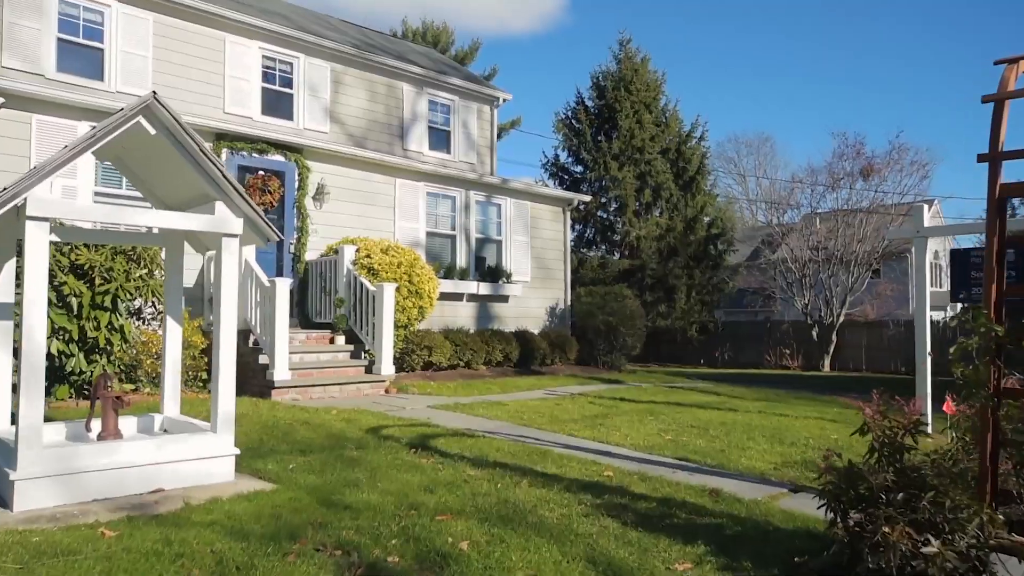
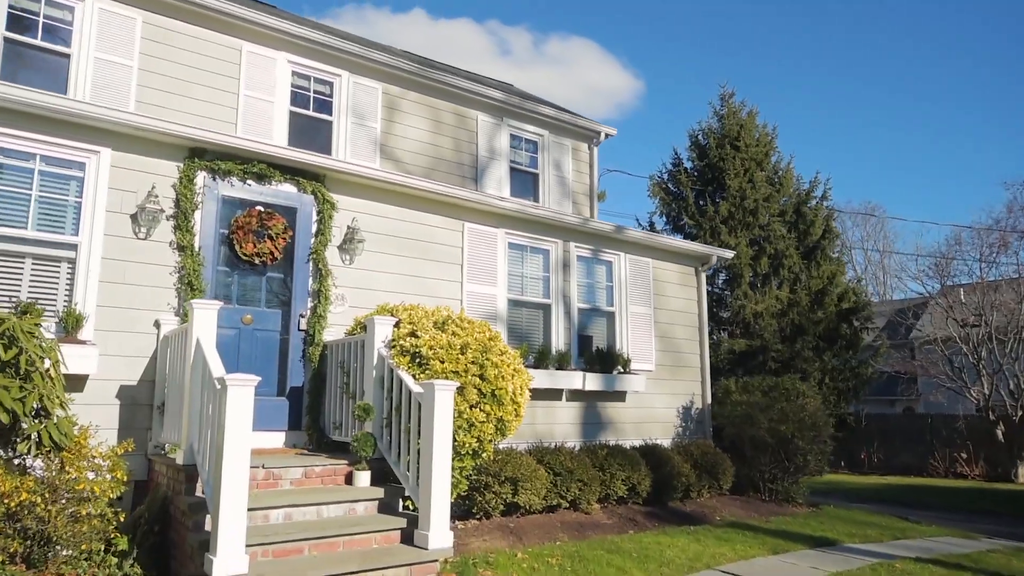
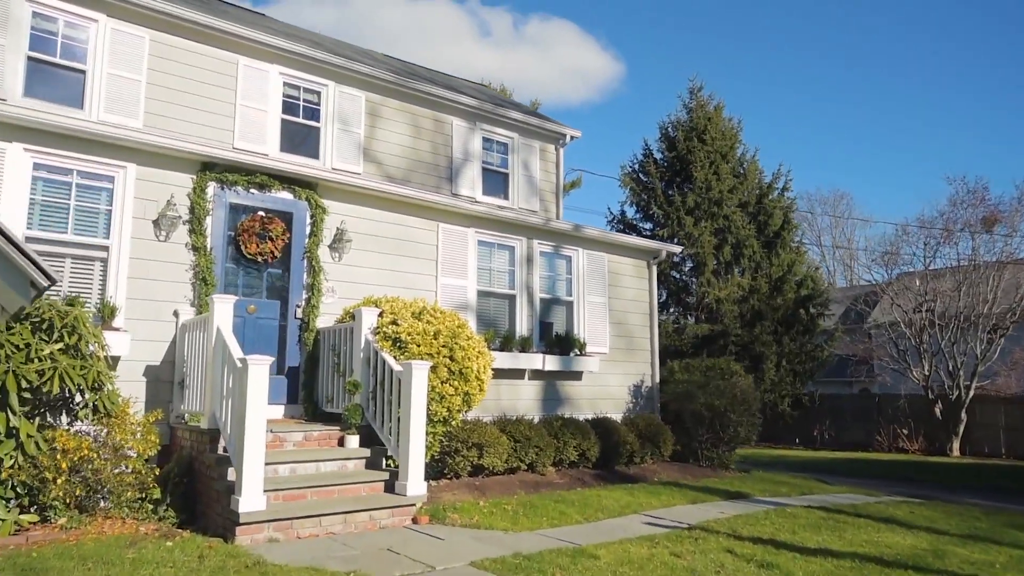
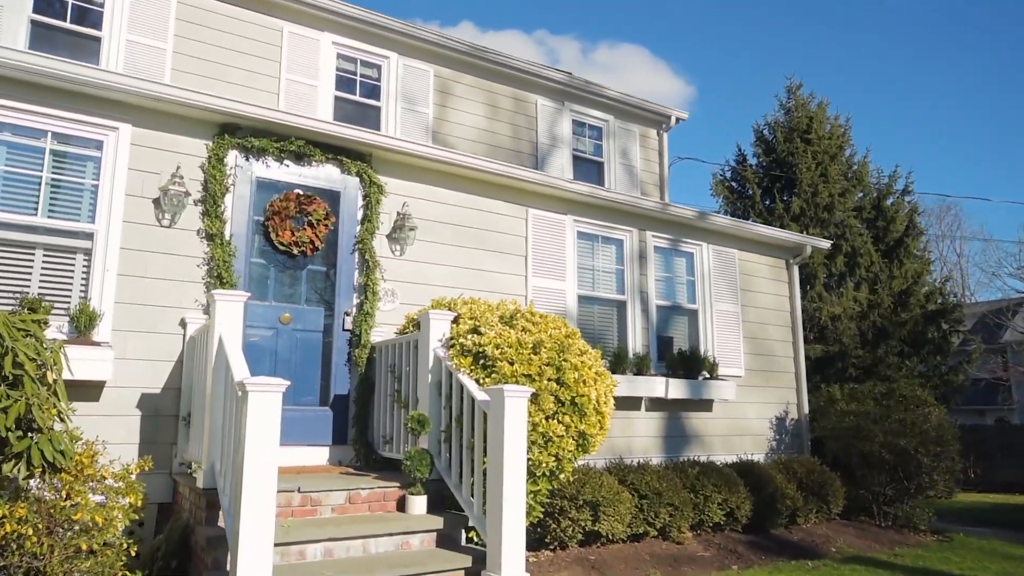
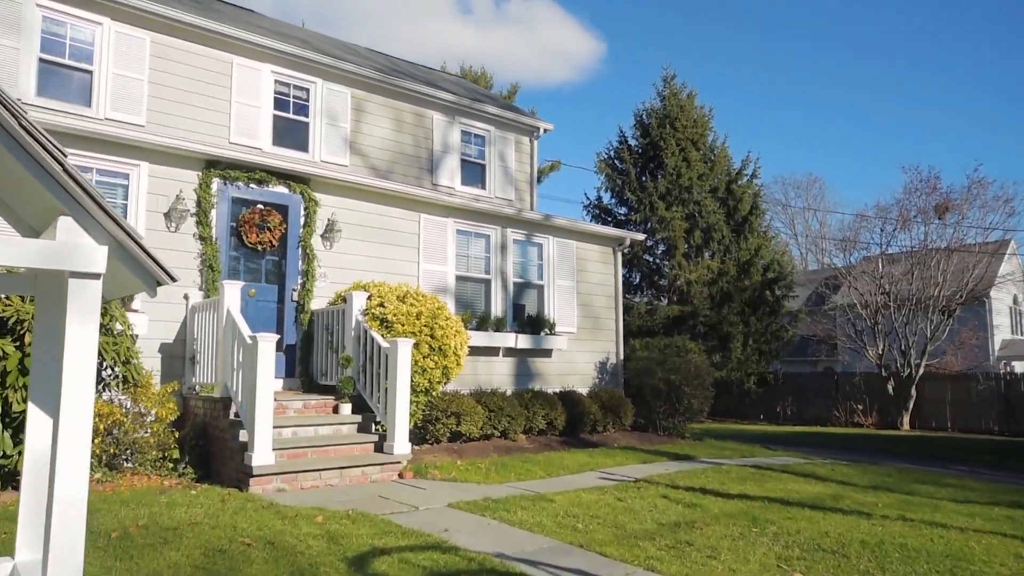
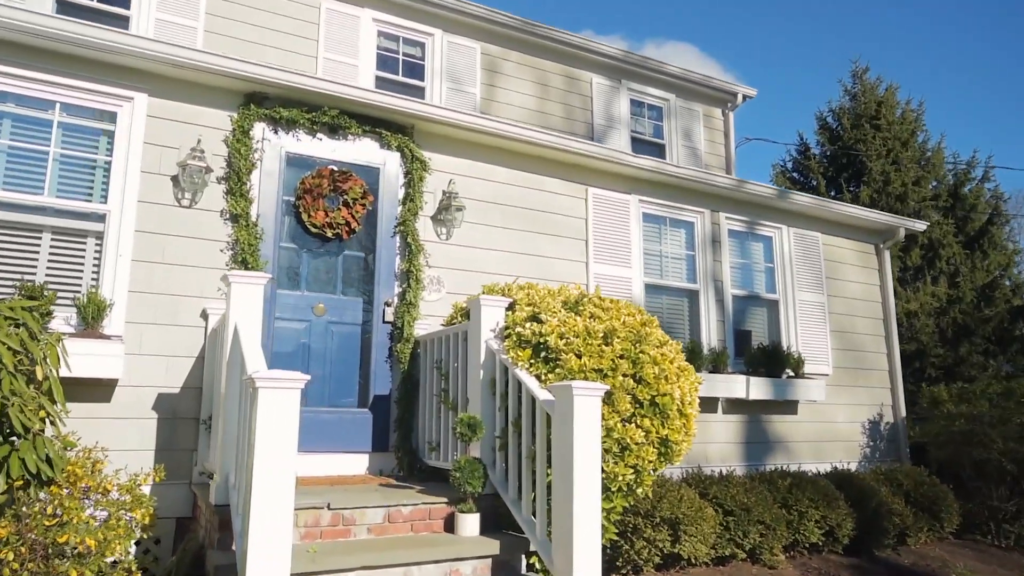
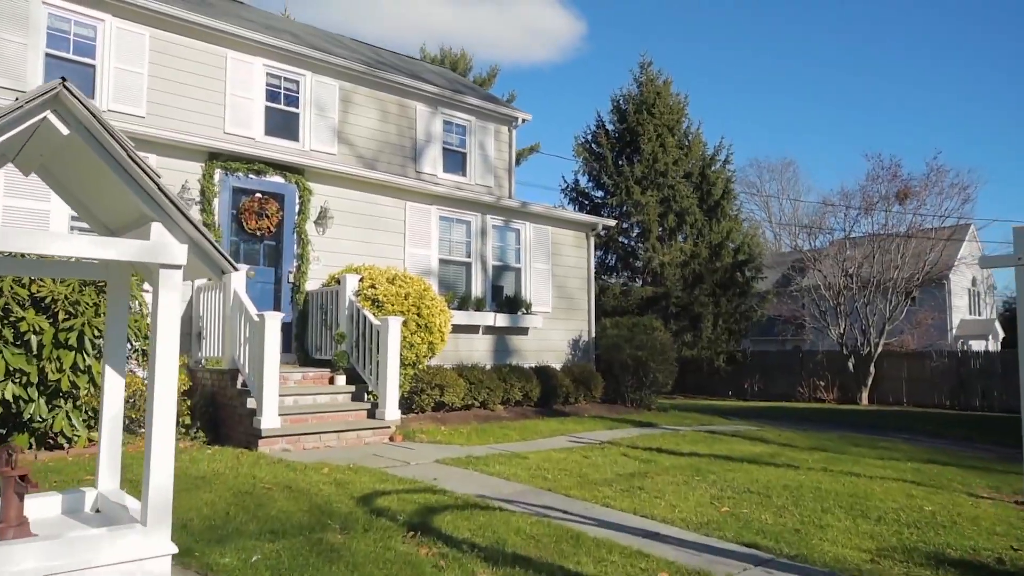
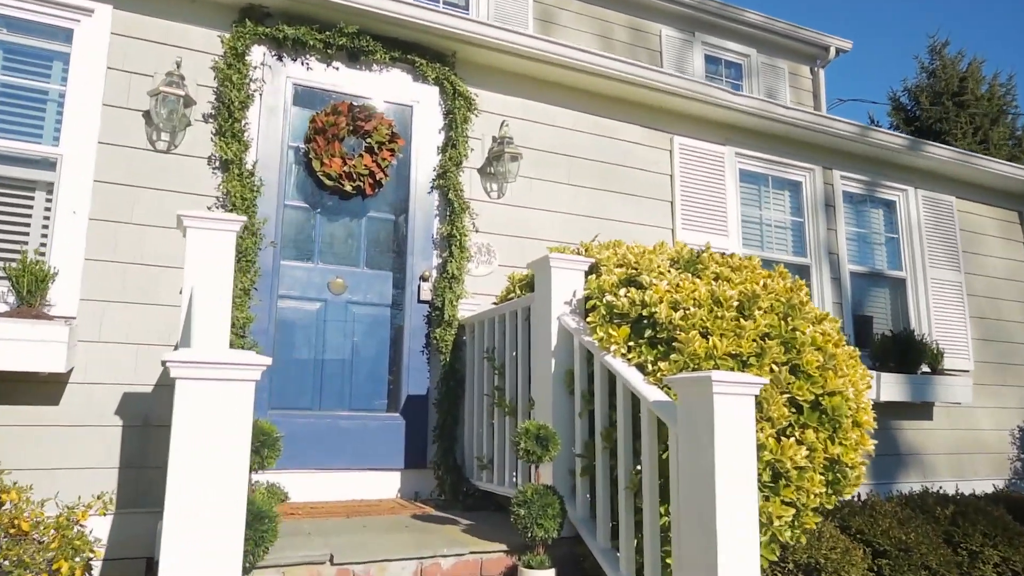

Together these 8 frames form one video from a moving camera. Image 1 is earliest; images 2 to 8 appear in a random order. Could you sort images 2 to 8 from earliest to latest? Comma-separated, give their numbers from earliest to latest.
7, 5, 3, 2, 4, 6, 8
